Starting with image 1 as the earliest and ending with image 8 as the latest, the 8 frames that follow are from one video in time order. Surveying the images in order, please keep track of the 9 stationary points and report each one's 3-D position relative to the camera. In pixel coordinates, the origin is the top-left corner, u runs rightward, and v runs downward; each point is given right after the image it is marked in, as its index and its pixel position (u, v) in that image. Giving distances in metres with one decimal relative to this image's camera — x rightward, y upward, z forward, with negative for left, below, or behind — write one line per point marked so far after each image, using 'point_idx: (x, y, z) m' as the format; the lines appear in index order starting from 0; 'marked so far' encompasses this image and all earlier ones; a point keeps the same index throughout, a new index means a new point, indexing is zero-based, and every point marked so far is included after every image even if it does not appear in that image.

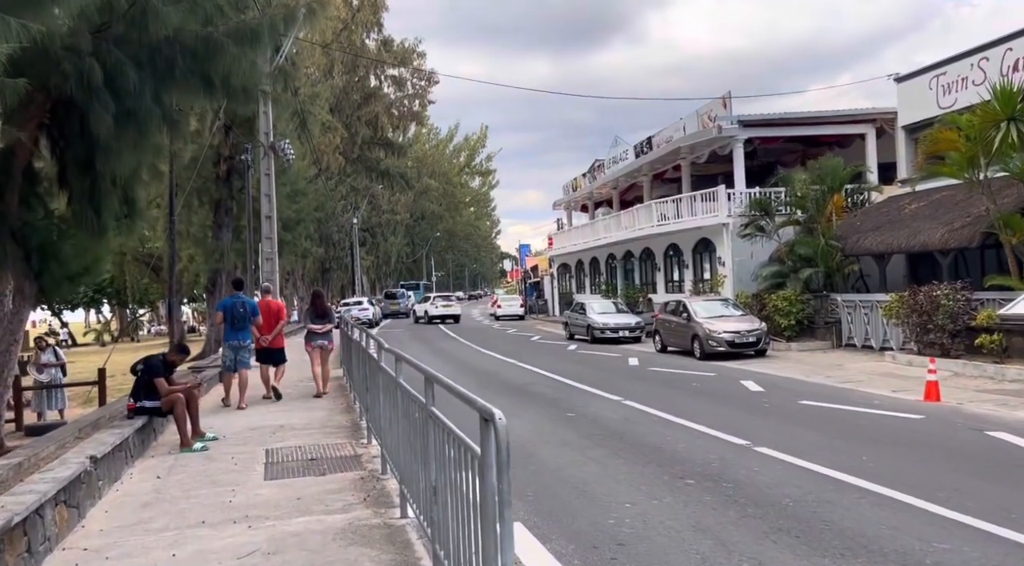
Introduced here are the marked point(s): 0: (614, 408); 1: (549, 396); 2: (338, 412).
0: (+1.3, -1.6, +12.3) m
1: (+0.5, -1.6, +14.0) m
2: (-2.1, -1.5, +11.6) m
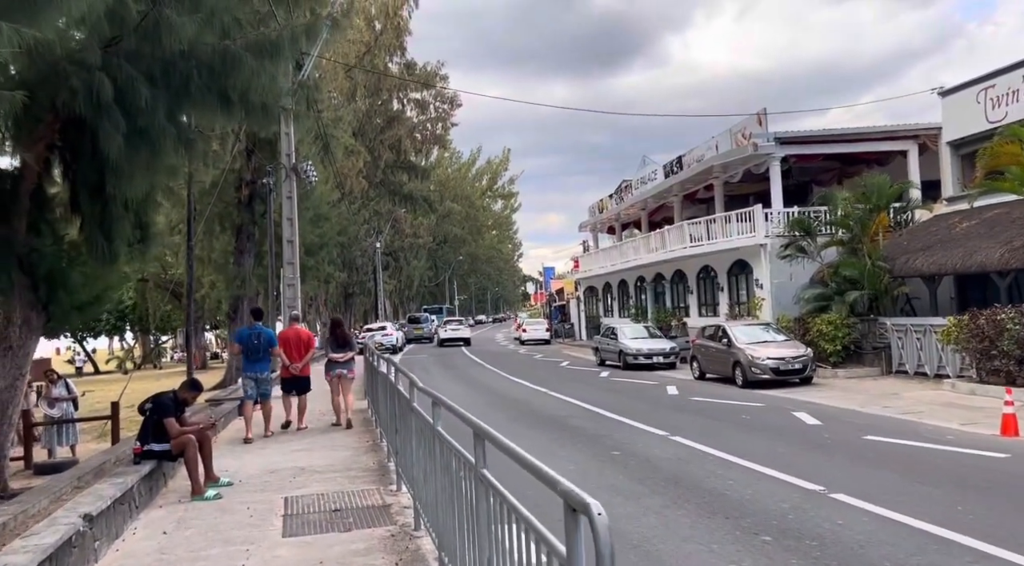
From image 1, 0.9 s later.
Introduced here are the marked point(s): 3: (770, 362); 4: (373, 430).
0: (+1.8, -1.9, +11.3) m
1: (+1.0, -2.0, +13.0) m
2: (-1.7, -1.9, +10.7) m
3: (+5.3, -1.6, +19.6) m
4: (-1.8, -1.9, +12.5) m
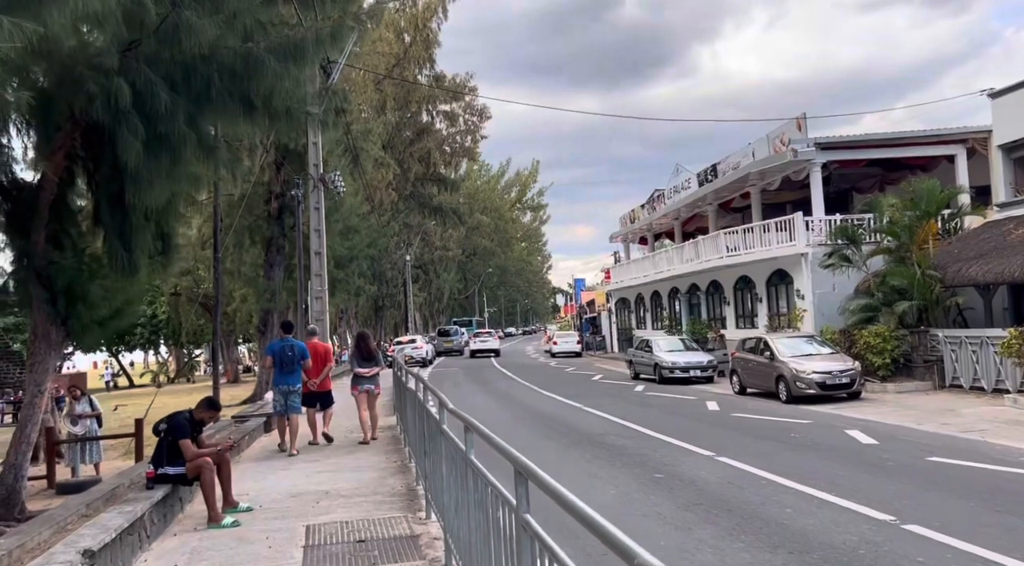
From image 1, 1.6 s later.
0: (+2.2, -2.1, +10.6) m
1: (+1.5, -2.1, +12.3) m
2: (-1.3, -2.0, +10.1) m
3: (+6.0, -1.8, +18.7) m
4: (-1.4, -2.0, +11.9) m
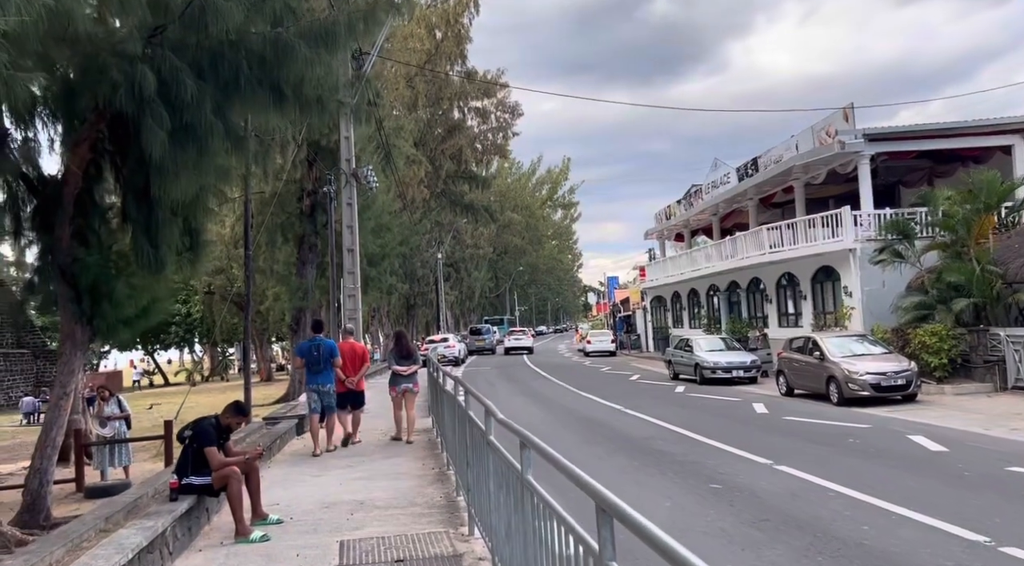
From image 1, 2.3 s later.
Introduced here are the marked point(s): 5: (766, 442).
0: (+2.6, -2.0, +9.9) m
1: (+2.0, -2.1, +11.6) m
2: (-0.8, -2.0, +9.5) m
3: (+6.7, -1.8, +17.9) m
4: (-0.9, -2.0, +11.3) m
5: (+3.4, -2.1, +12.8) m
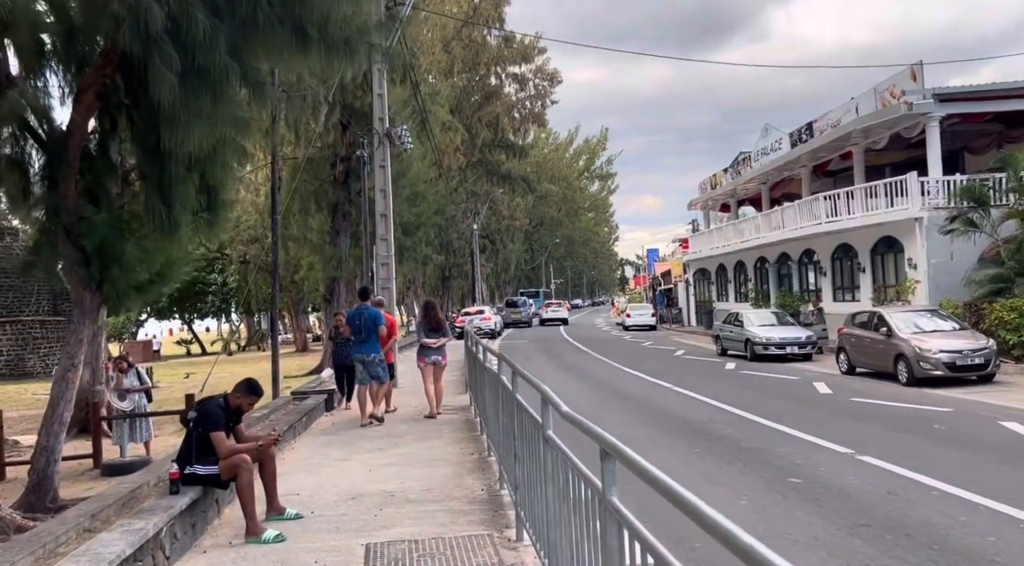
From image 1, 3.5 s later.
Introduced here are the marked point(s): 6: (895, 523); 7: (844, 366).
0: (+3.1, -1.7, +8.6) m
1: (+2.5, -1.7, +10.4) m
2: (-0.4, -1.6, +8.4) m
3: (+7.4, -1.3, +16.5) m
4: (-0.3, -1.6, +10.2) m
5: (+3.9, -1.7, +11.5) m
6: (+2.7, -1.7, +6.7) m
7: (+6.8, -1.7, +19.7) m
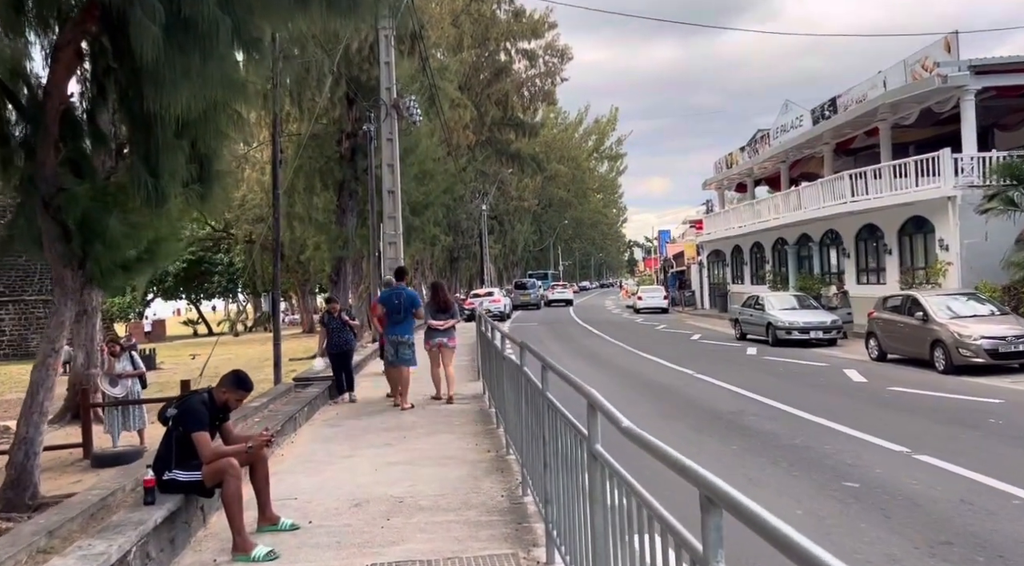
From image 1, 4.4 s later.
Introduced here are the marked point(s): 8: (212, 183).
0: (+3.3, -1.5, +7.7) m
1: (+2.7, -1.5, +9.5) m
2: (-0.2, -1.5, +7.5) m
3: (+7.7, -1.0, +15.6) m
4: (-0.2, -1.4, +9.3) m
5: (+4.1, -1.5, +10.6) m
6: (+2.9, -1.6, +5.8) m
7: (+7.1, -1.4, +18.8) m
8: (-3.2, +1.1, +10.1) m
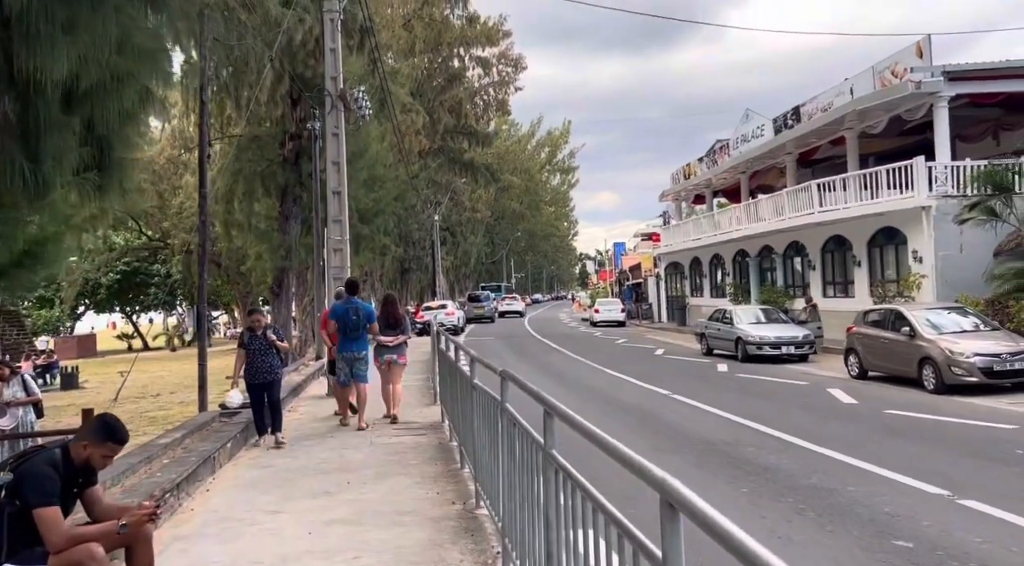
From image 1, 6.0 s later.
0: (+3.1, -1.6, +6.4) m
1: (+2.4, -1.6, +8.1) m
2: (-0.4, -1.5, +6.0) m
3: (+7.1, -1.2, +14.4) m
4: (-0.4, -1.5, +7.8) m
5: (+3.8, -1.6, +9.3) m
6: (+2.8, -1.6, +4.4) m
7: (+6.3, -1.6, +17.6) m
8: (-3.5, +1.0, +8.5) m
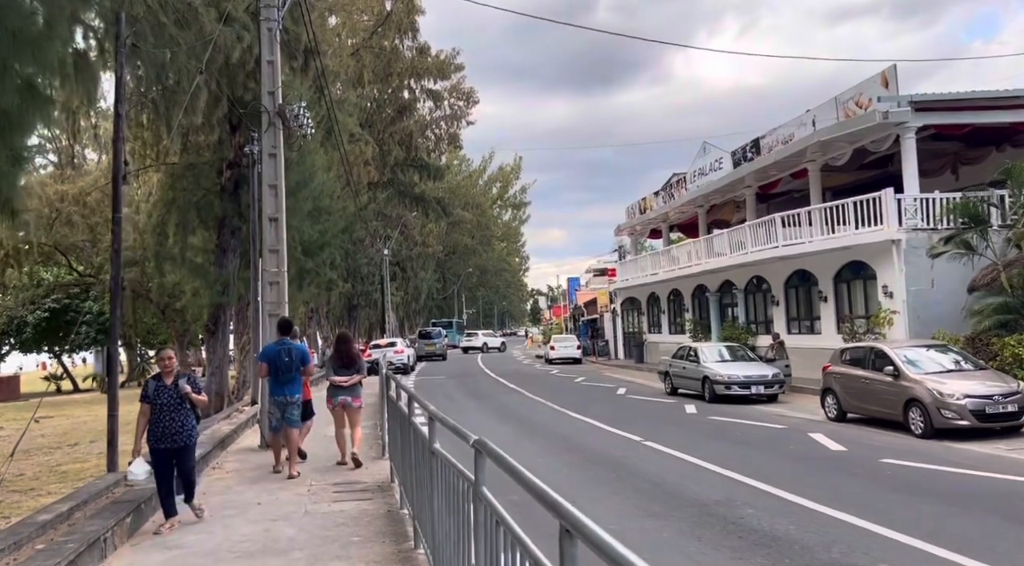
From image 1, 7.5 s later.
0: (+2.9, -1.8, +5.1) m
1: (+2.2, -1.9, +6.8) m
2: (-0.5, -1.7, +4.6) m
3: (+6.5, -1.7, +13.4) m
4: (-0.7, -1.8, +6.4) m
5: (+3.5, -2.0, +8.1) m
6: (+2.7, -1.7, +3.2) m
7: (+5.5, -2.2, +16.5) m
8: (-3.8, +0.7, +7.0) m
